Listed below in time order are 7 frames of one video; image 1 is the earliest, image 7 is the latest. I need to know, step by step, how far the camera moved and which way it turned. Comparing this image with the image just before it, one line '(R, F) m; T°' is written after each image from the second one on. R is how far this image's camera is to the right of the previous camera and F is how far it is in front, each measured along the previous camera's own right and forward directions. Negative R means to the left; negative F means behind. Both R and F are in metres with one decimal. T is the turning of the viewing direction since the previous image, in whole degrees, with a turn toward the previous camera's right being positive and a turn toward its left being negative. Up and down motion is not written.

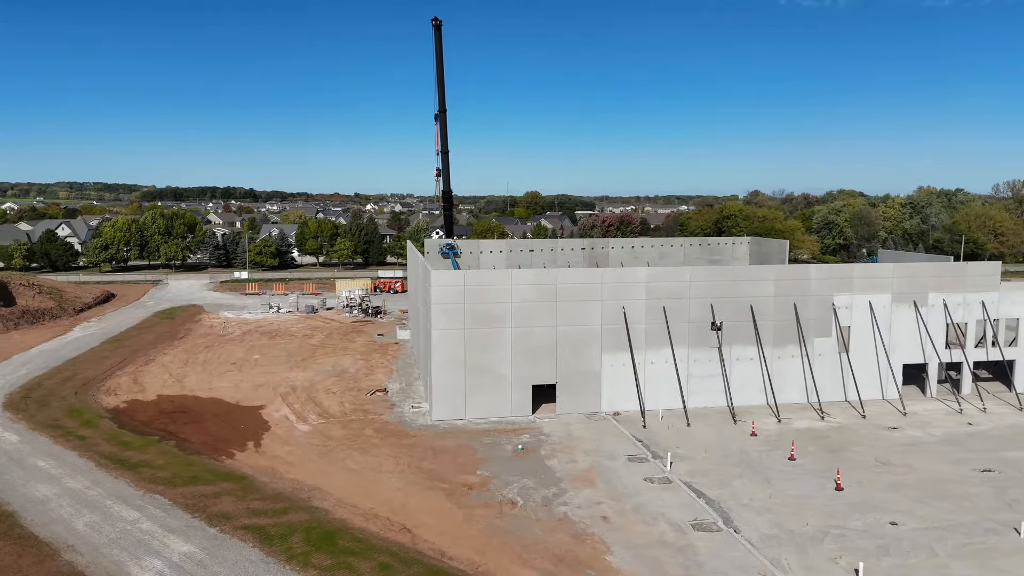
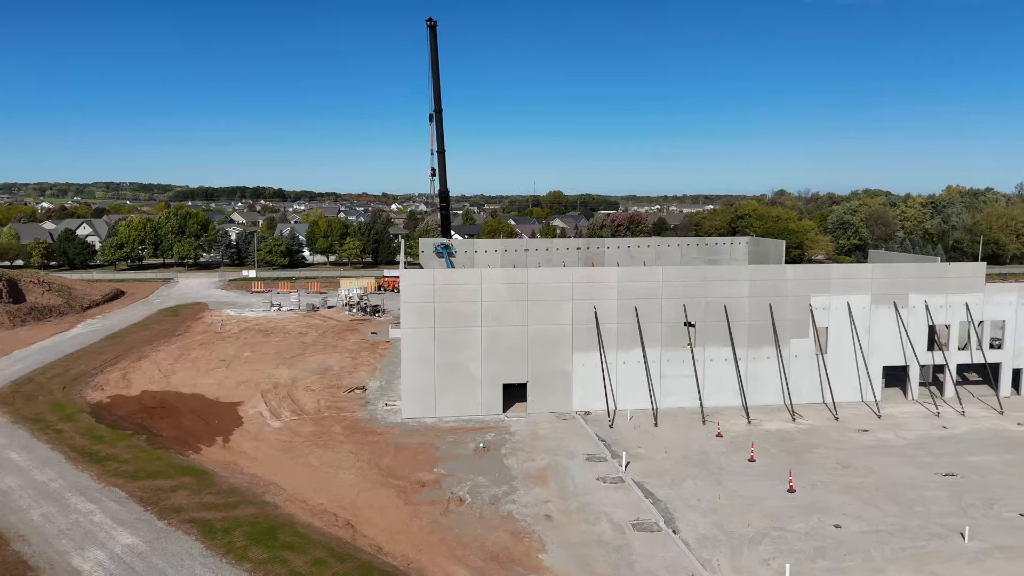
(+1.6, 0.0) m; -2°
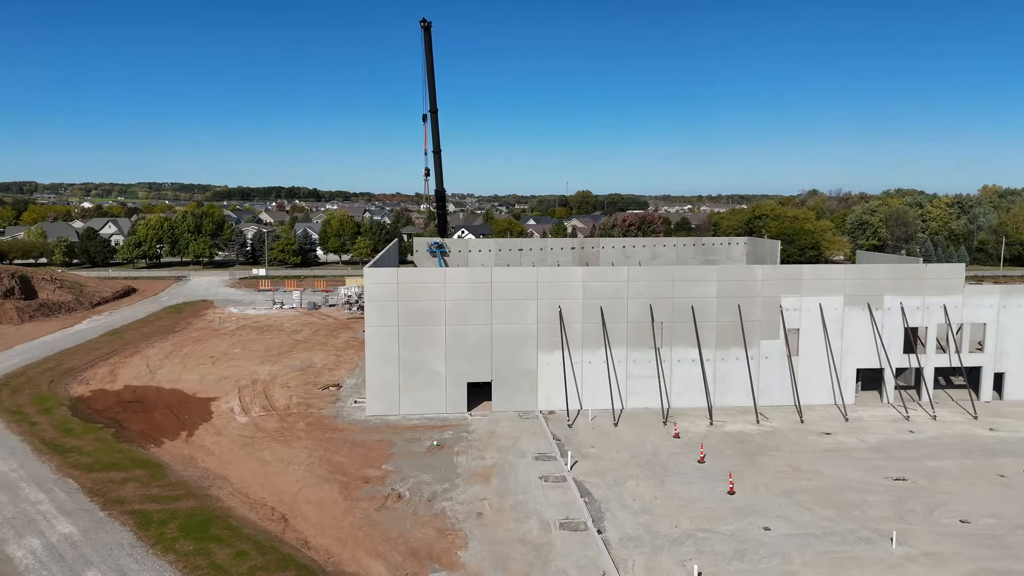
(+2.0, 0.0) m; -2°
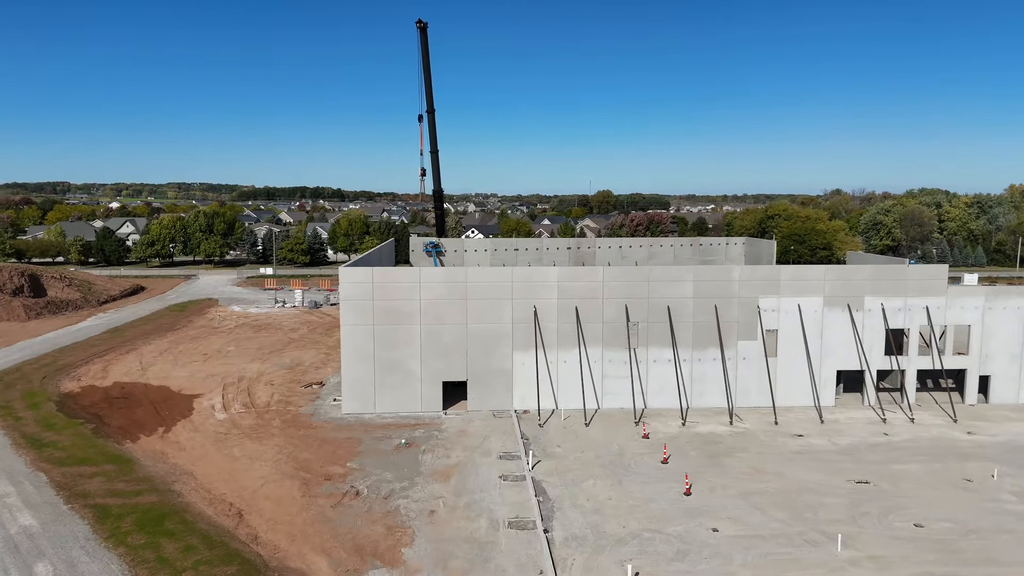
(+1.4, 0.0) m; -1°
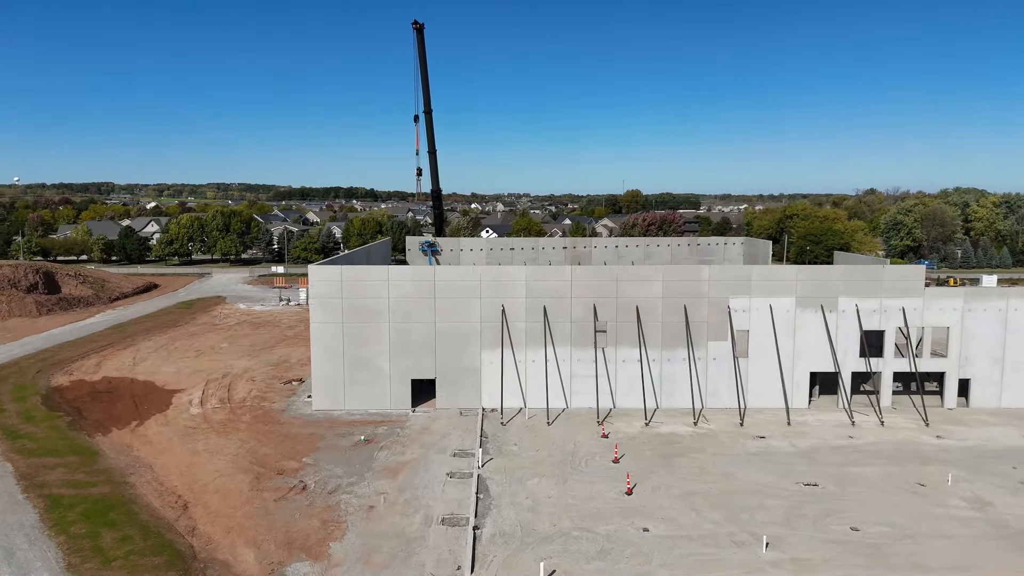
(+1.9, -0.1) m; -2°
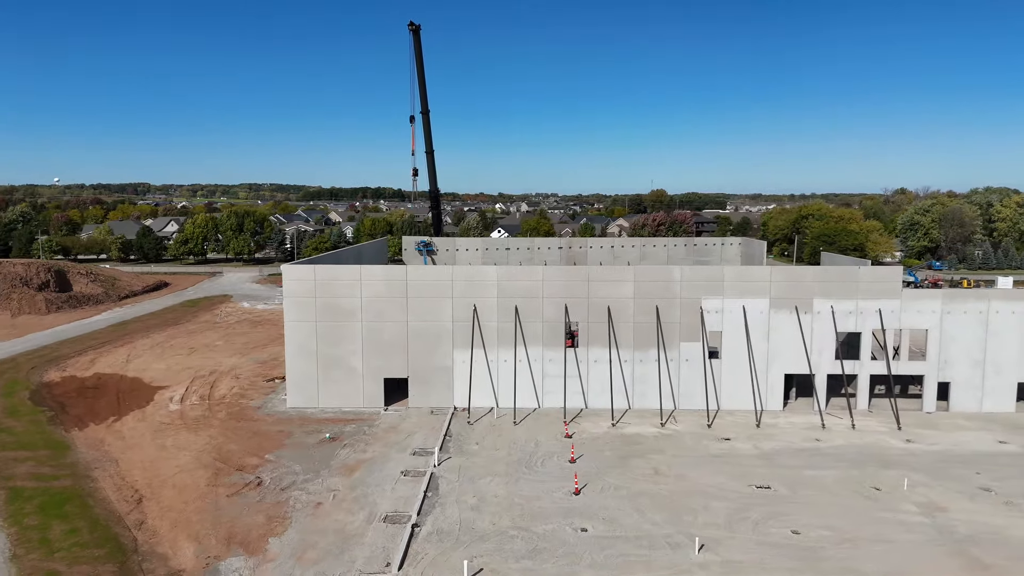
(+1.6, -0.1) m; -2°
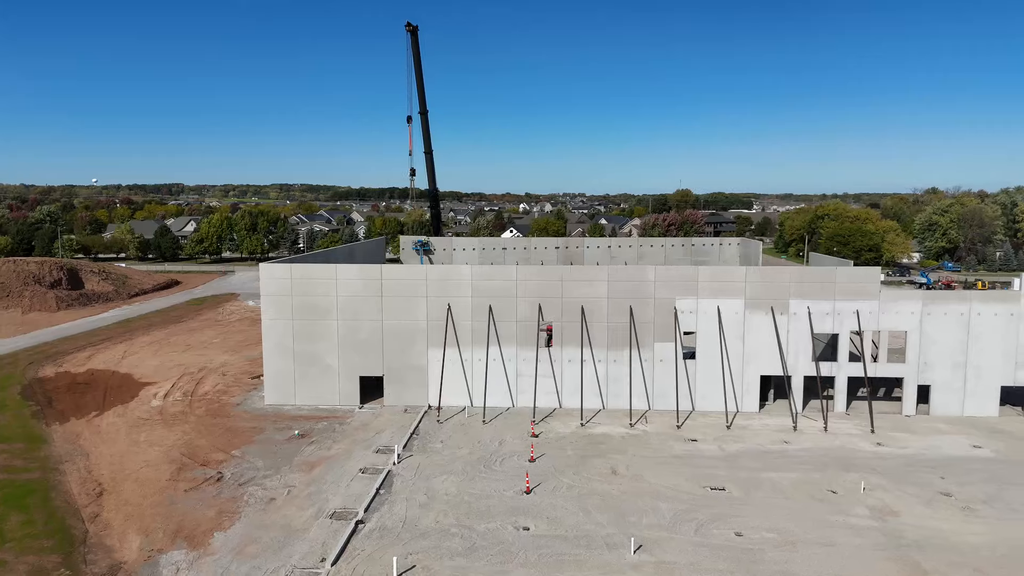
(+1.6, -0.1) m; -2°
